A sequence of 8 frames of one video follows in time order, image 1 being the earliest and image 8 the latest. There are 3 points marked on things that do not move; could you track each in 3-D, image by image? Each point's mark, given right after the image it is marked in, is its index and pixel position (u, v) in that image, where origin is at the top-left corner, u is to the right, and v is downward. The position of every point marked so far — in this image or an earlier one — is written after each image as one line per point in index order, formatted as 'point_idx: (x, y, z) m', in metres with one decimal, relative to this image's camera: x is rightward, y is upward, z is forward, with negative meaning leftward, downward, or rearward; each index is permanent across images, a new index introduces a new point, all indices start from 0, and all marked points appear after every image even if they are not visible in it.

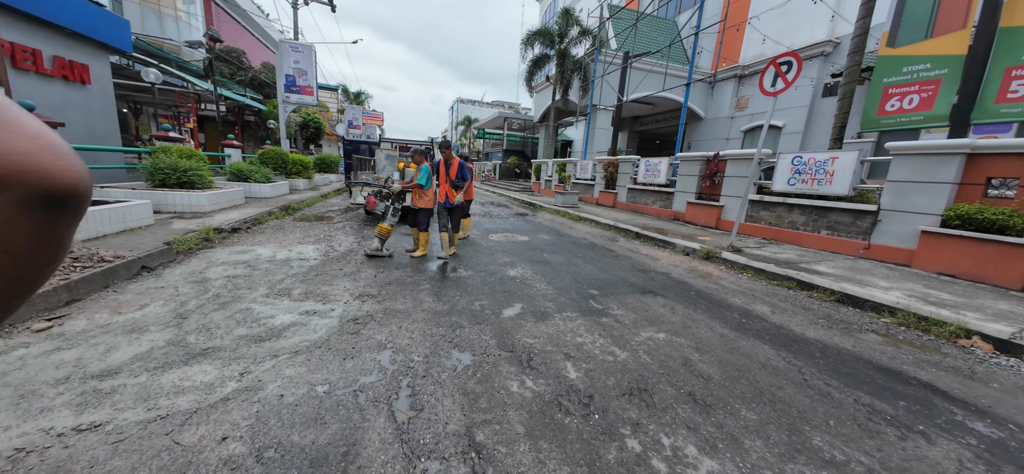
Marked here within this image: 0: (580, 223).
0: (+2.2, +0.4, +10.2) m
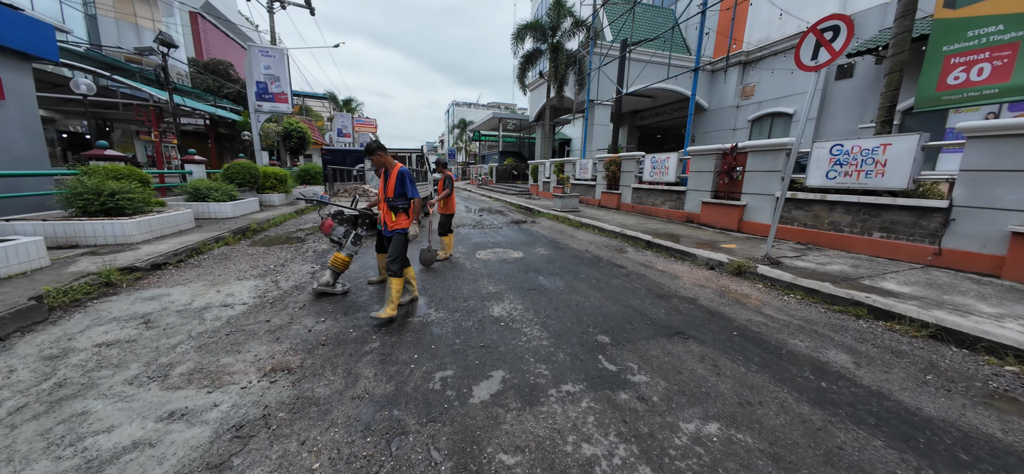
0: (+2.0, +0.1, +9.0) m
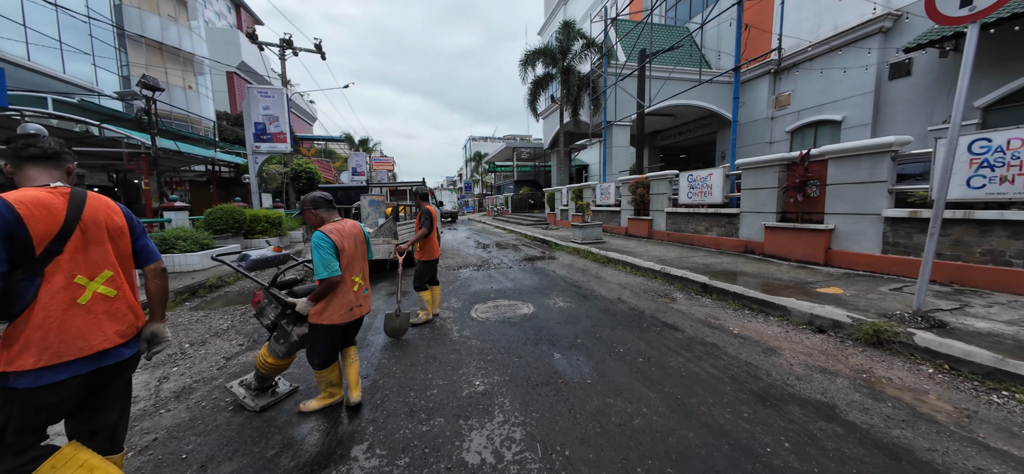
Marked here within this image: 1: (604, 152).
0: (+2.2, -0.8, +7.2) m
1: (+4.9, +4.5, +17.1) m
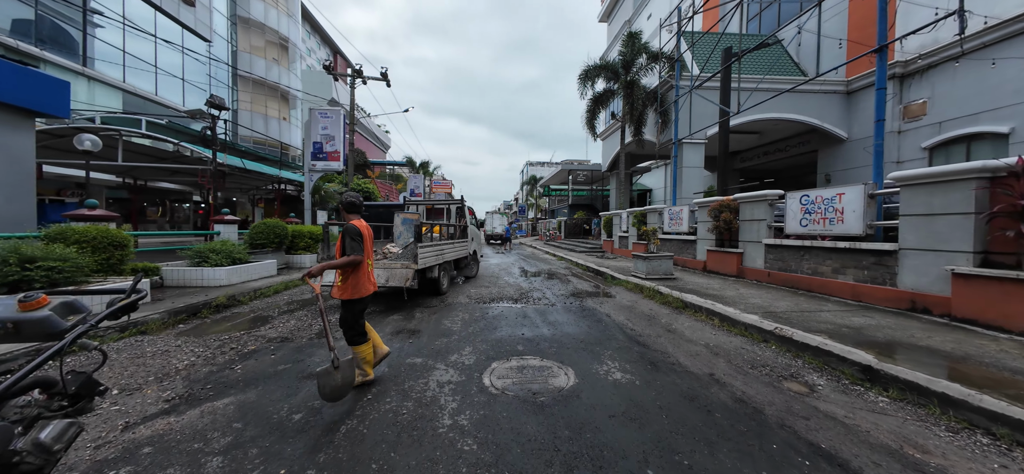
0: (+2.9, -1.4, +5.3) m
1: (+7.5, +3.0, +14.9) m
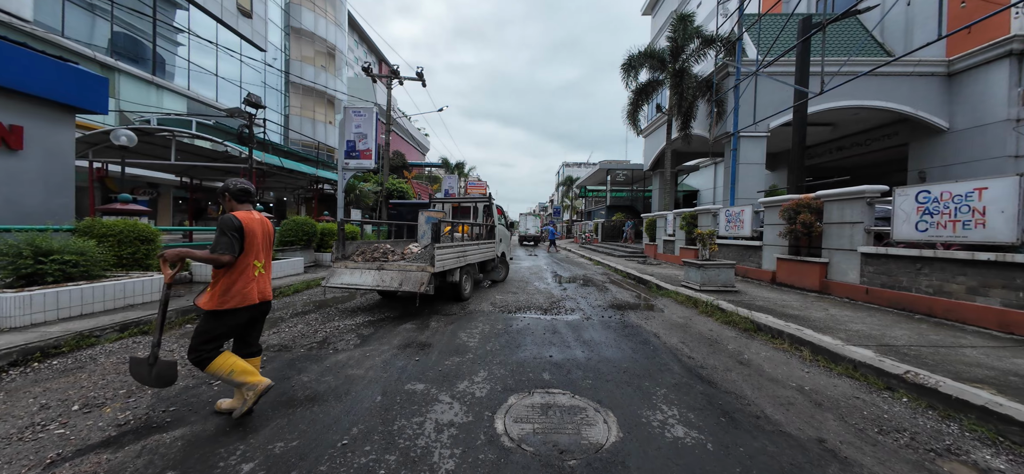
0: (+3.2, -1.4, +4.1) m
1: (+8.9, +2.8, +13.3) m
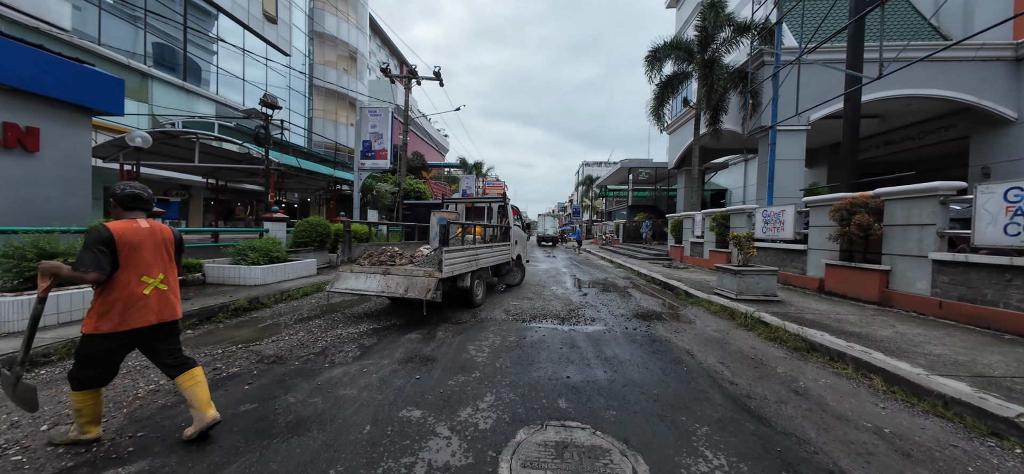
0: (+3.4, -1.5, +3.5) m
1: (+9.6, +2.7, +12.3) m
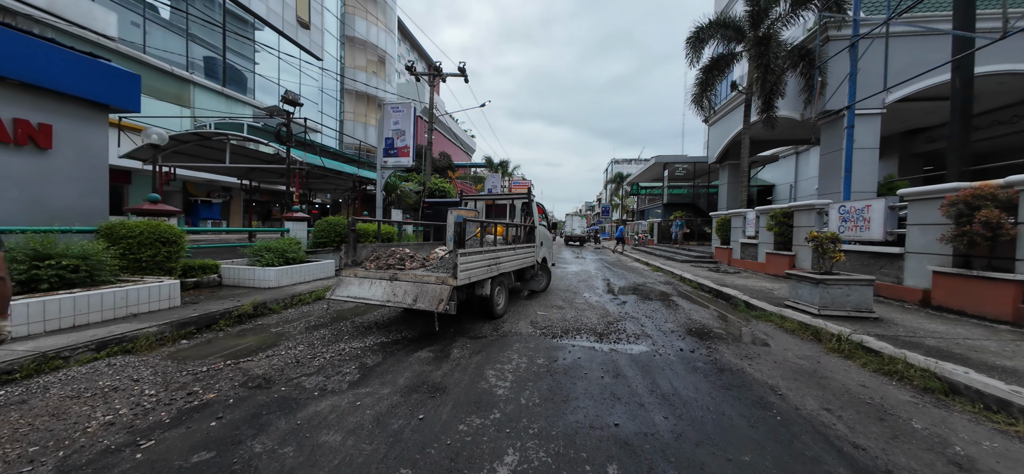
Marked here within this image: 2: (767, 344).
0: (+3.6, -1.5, +2.4) m
1: (+10.5, +2.7, +10.7) m
2: (+3.5, -1.4, +4.5) m
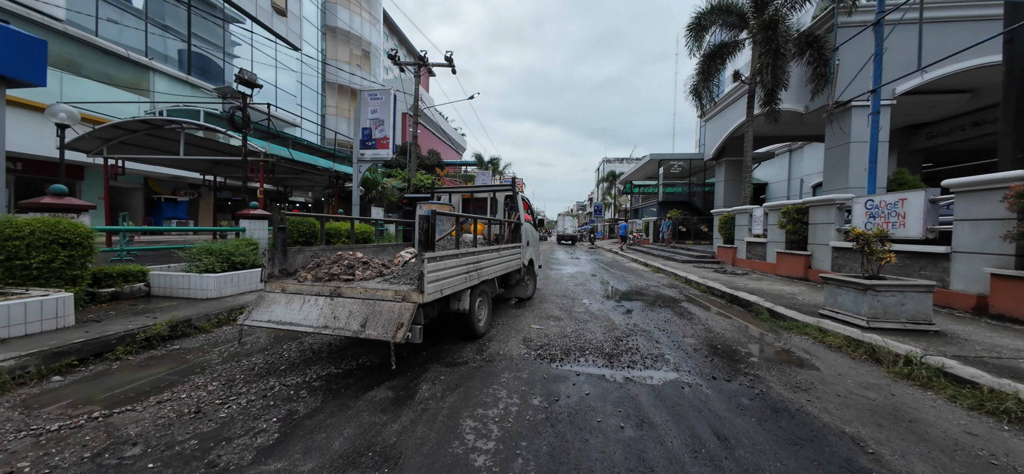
0: (+3.5, -1.5, +1.6) m
1: (+10.2, +2.7, +10.0) m
2: (+3.4, -1.4, +3.6) m
